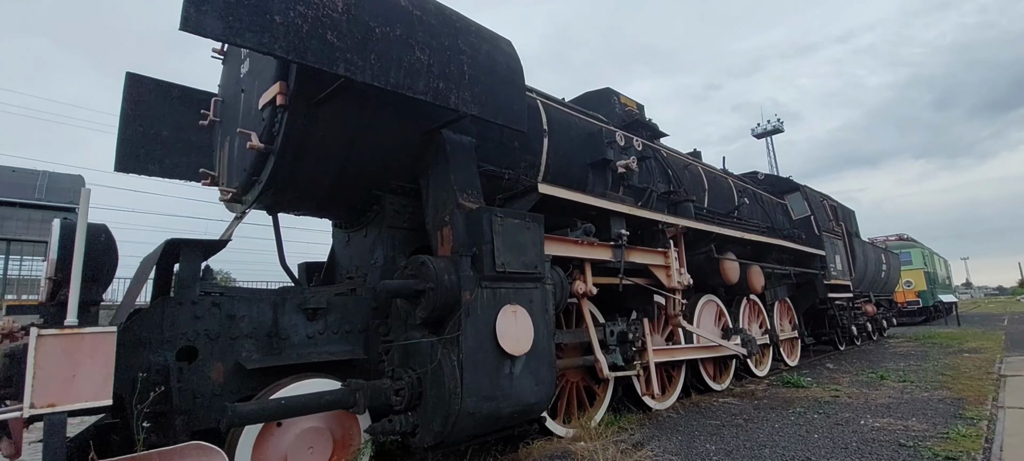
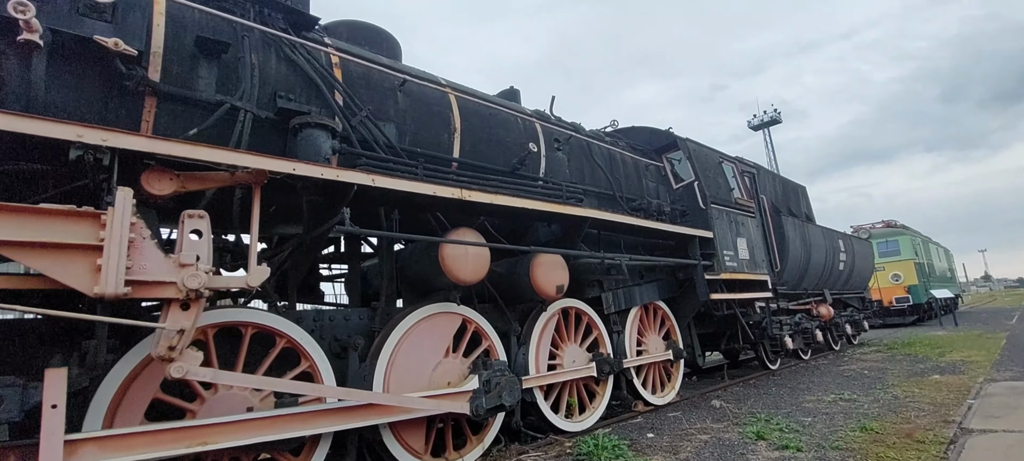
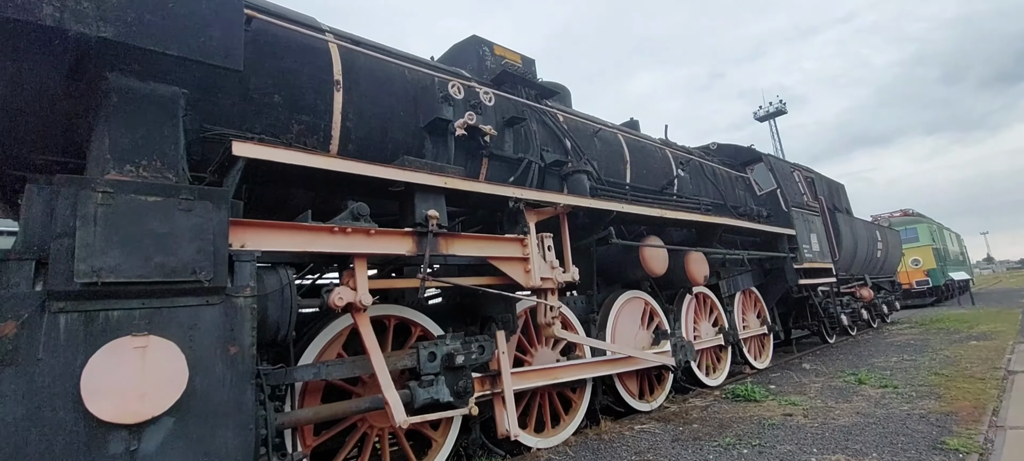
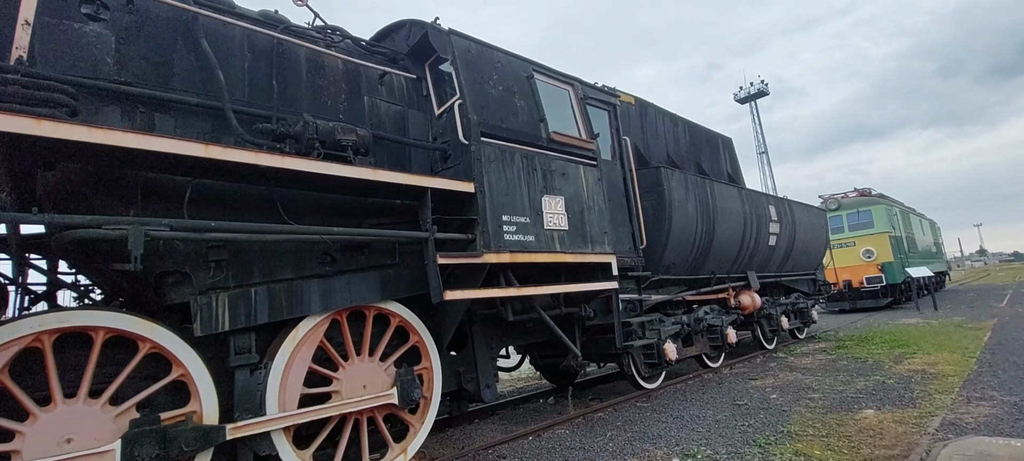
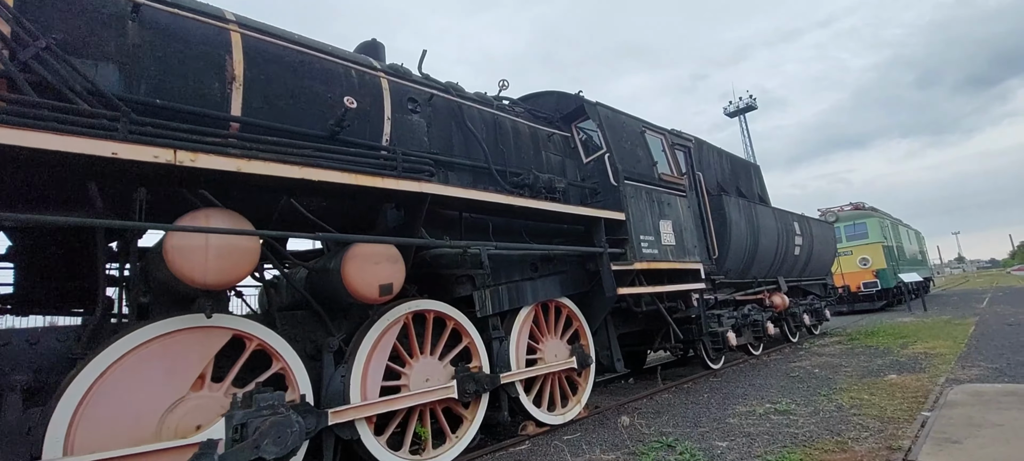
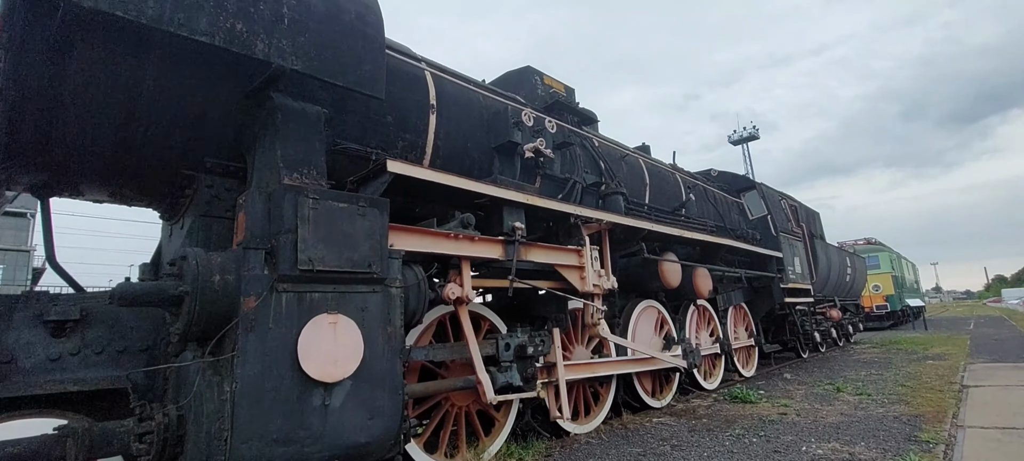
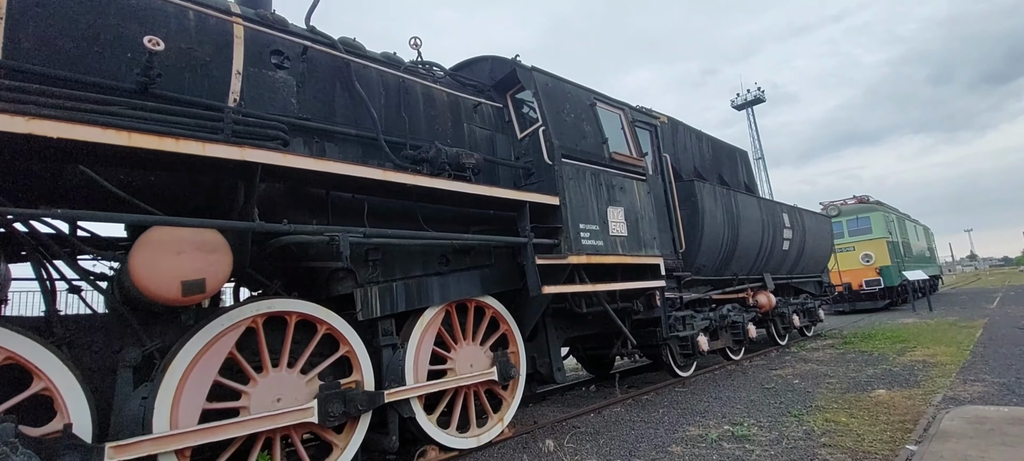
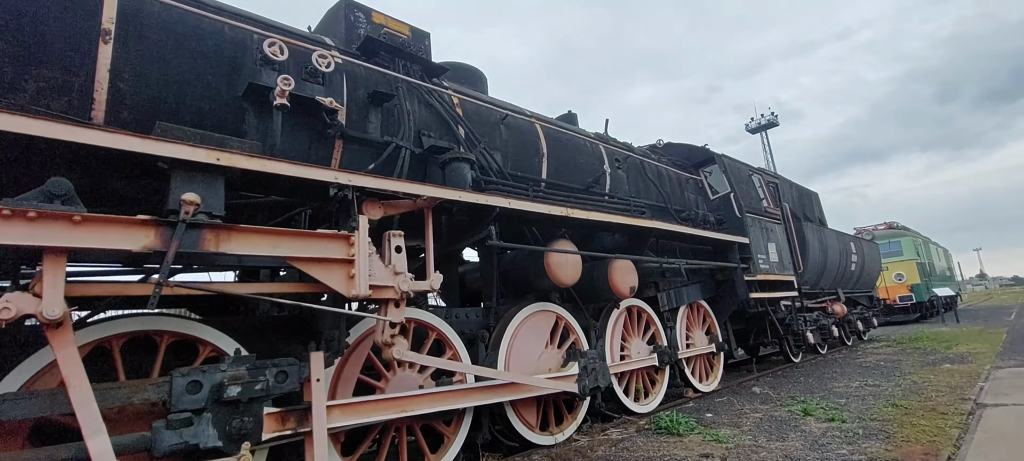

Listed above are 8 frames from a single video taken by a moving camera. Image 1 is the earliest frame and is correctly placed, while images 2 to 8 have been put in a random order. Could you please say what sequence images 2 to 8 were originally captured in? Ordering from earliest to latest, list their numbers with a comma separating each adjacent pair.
6, 3, 8, 2, 5, 7, 4
